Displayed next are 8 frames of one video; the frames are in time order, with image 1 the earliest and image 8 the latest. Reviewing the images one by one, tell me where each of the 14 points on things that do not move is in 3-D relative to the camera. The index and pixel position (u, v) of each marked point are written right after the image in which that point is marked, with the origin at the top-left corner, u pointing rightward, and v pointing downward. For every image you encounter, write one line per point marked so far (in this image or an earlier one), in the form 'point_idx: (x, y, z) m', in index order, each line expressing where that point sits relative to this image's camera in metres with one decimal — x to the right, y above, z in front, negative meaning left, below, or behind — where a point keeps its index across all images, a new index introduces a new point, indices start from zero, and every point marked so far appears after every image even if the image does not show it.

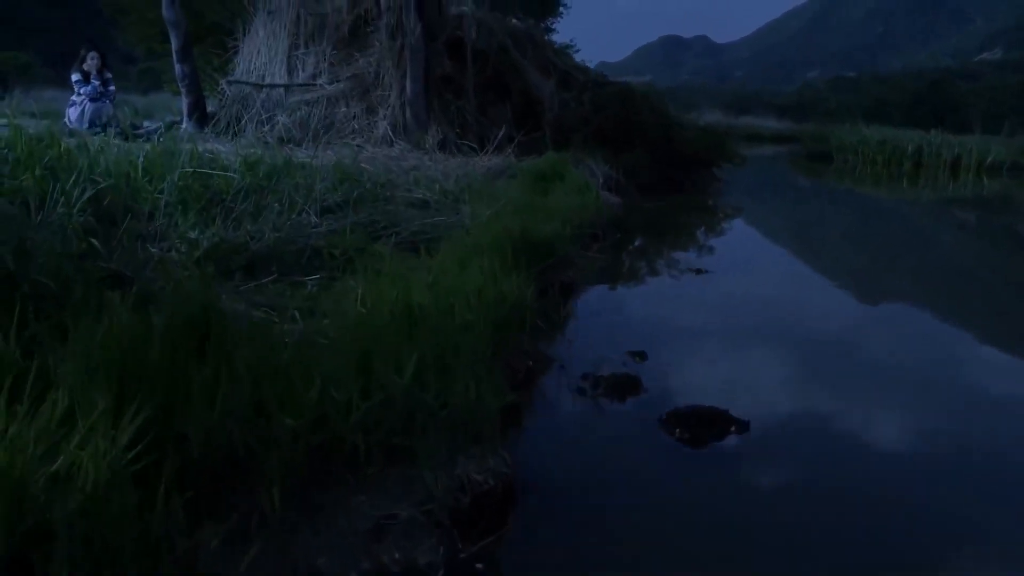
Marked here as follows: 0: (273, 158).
0: (-1.1, +0.6, +3.9) m
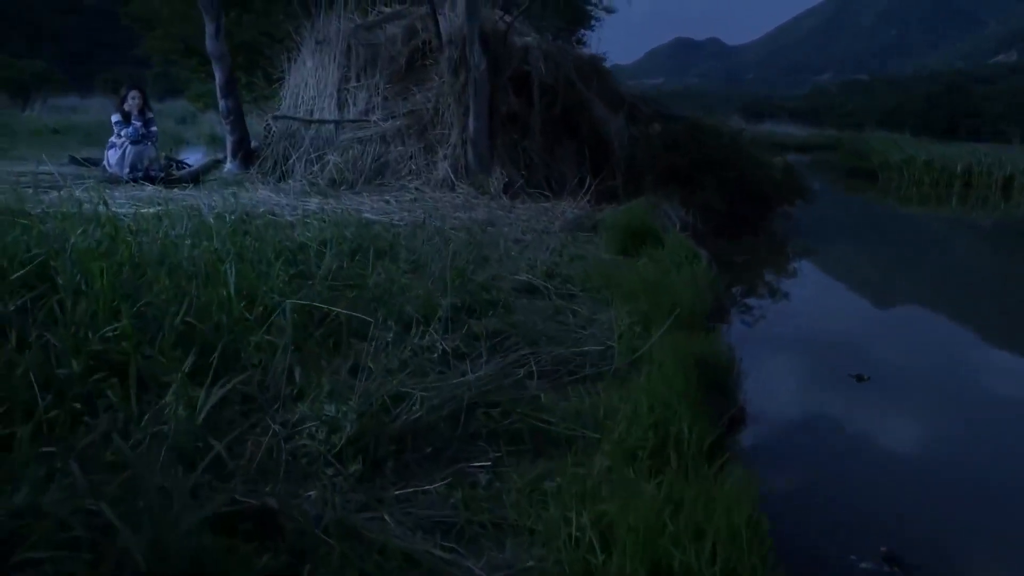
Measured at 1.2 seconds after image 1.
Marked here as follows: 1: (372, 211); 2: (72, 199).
0: (-0.7, +0.3, +3.5) m
1: (-0.7, +0.4, +4.4) m
2: (-1.9, +0.4, +3.6) m
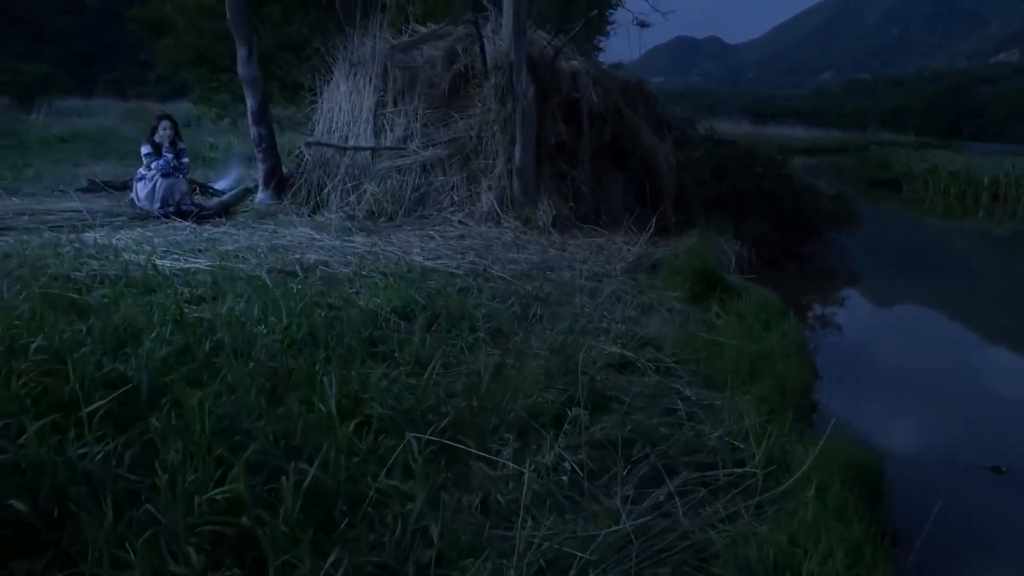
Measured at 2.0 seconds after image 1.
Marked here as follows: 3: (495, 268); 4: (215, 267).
0: (-0.4, 0.0, +3.2) m
1: (-0.5, +0.2, +4.1) m
2: (-1.6, +0.1, +3.4) m
3: (-0.1, +0.1, +3.9) m
4: (-1.1, +0.1, +3.2) m
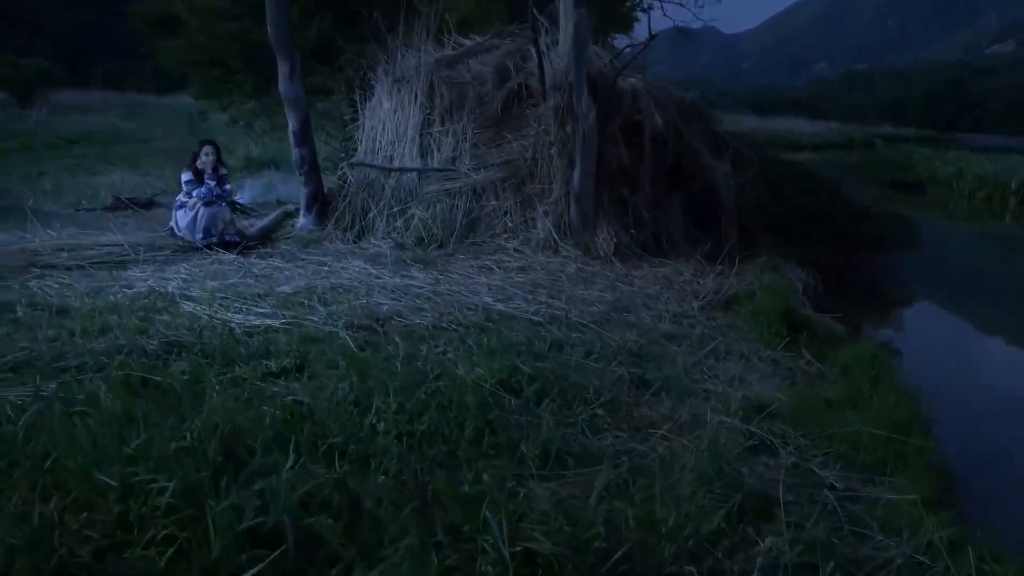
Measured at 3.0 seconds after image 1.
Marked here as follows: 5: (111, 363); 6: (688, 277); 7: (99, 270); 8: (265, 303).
0: (-0.1, -0.2, +3.0) m
1: (-0.1, 0.0, +3.9) m
2: (-1.3, -0.1, +3.1) m
3: (+0.3, -0.1, +3.6) m
4: (-0.8, -0.1, +2.9) m
5: (-1.1, -0.2, +2.3) m
6: (+1.0, +0.1, +4.5) m
7: (-1.9, +0.1, +3.7) m
8: (-1.0, -0.1, +3.3) m
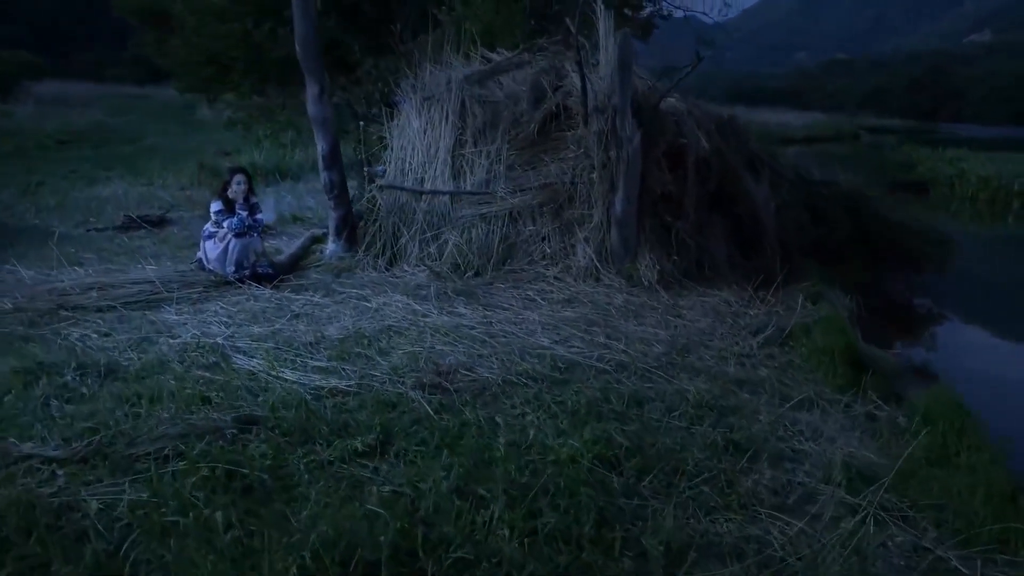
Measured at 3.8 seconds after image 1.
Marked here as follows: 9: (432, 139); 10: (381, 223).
0: (+0.2, -0.4, +2.8) m
1: (+0.1, -0.2, +3.7) m
2: (-1.0, -0.3, +2.9) m
3: (+0.5, -0.3, +3.5) m
4: (-0.5, -0.3, +2.8) m
5: (-0.8, -0.4, +2.1) m
6: (+1.2, -0.1, +4.3) m
7: (-1.6, -0.1, +3.5) m
8: (-0.7, -0.3, +3.1) m
9: (-0.5, +0.9, +5.0) m
10: (-0.8, +0.4, +4.9) m
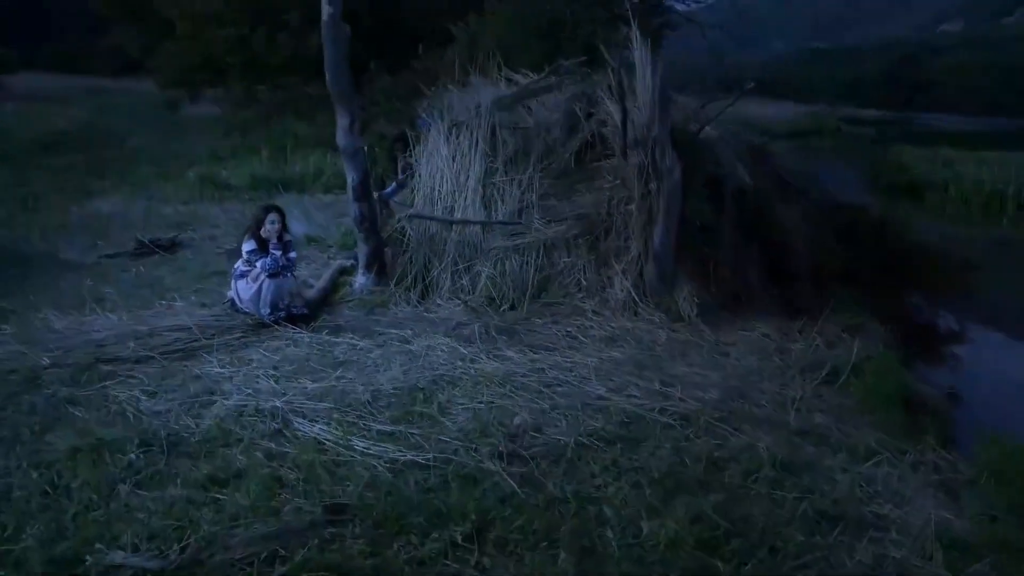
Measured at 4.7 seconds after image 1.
0: (+0.5, -0.6, +2.7) m
1: (+0.4, -0.4, +3.6) m
2: (-0.7, -0.5, +2.8) m
3: (+0.7, -0.5, +3.4) m
4: (-0.2, -0.5, +2.7) m
5: (-0.6, -0.6, +2.0) m
6: (+1.4, -0.3, +4.3) m
7: (-1.4, -0.3, +3.4) m
8: (-0.5, -0.5, +3.0) m
9: (-0.3, +0.7, +4.9) m
10: (-0.6, +0.2, +4.8) m
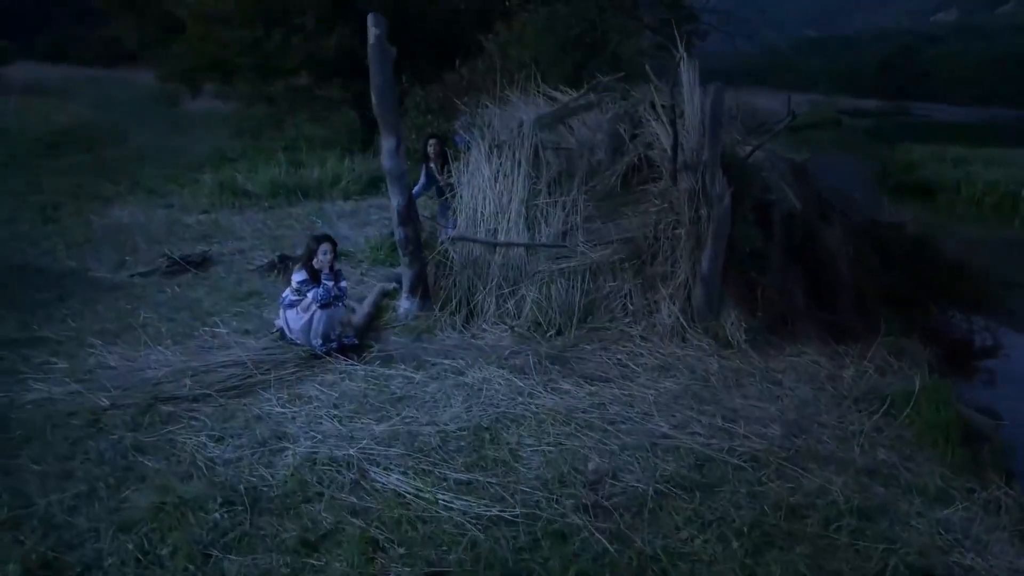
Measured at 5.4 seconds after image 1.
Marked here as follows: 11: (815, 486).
0: (+0.7, -0.8, +2.7) m
1: (+0.6, -0.6, +3.6) m
2: (-0.5, -0.7, +2.8) m
3: (+1.0, -0.6, +3.4) m
4: (0.0, -0.7, +2.6) m
5: (-0.3, -0.8, +2.0) m
6: (+1.7, -0.4, +4.3) m
7: (-1.1, -0.5, +3.4) m
8: (-0.2, -0.6, +3.0) m
9: (-0.1, +0.6, +4.8) m
10: (-0.3, +0.1, +4.7) m
11: (+1.1, -0.7, +3.1) m
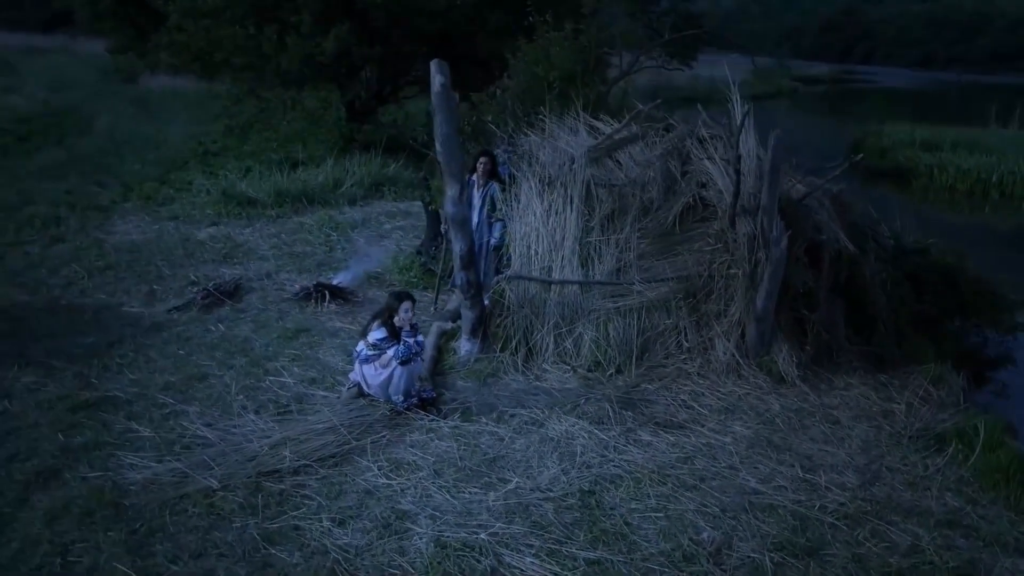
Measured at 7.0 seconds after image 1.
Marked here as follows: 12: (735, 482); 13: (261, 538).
0: (+1.2, -1.1, +2.9) m
1: (+1.0, -0.8, +3.7) m
2: (0.0, -1.0, +2.9) m
3: (+1.4, -0.9, +3.6) m
4: (+0.5, -1.0, +2.7) m
5: (+0.2, -1.2, +2.1) m
6: (+2.0, -0.6, +4.5) m
7: (-0.7, -0.8, +3.4) m
8: (+0.2, -0.9, +3.1) m
9: (+0.3, +0.4, +4.9) m
10: (0.0, -0.2, +4.8) m
11: (+1.6, -1.0, +3.3) m
12: (+1.0, -0.9, +3.6) m
13: (-0.9, -0.9, +3.0) m
